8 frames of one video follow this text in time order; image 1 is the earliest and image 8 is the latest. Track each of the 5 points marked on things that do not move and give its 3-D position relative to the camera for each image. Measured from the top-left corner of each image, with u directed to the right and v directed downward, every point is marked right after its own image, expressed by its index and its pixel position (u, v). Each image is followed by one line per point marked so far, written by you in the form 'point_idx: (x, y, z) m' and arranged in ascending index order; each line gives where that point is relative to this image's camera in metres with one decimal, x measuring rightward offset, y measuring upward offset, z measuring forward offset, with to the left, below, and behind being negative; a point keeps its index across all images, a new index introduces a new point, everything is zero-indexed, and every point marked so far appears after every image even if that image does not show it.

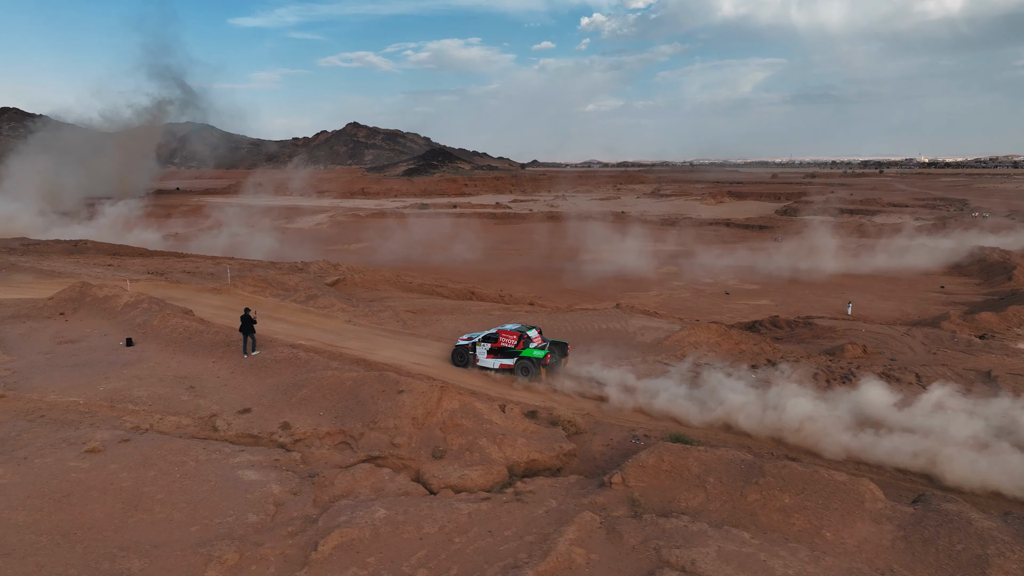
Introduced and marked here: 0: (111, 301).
0: (-10.0, -0.3, +17.4) m
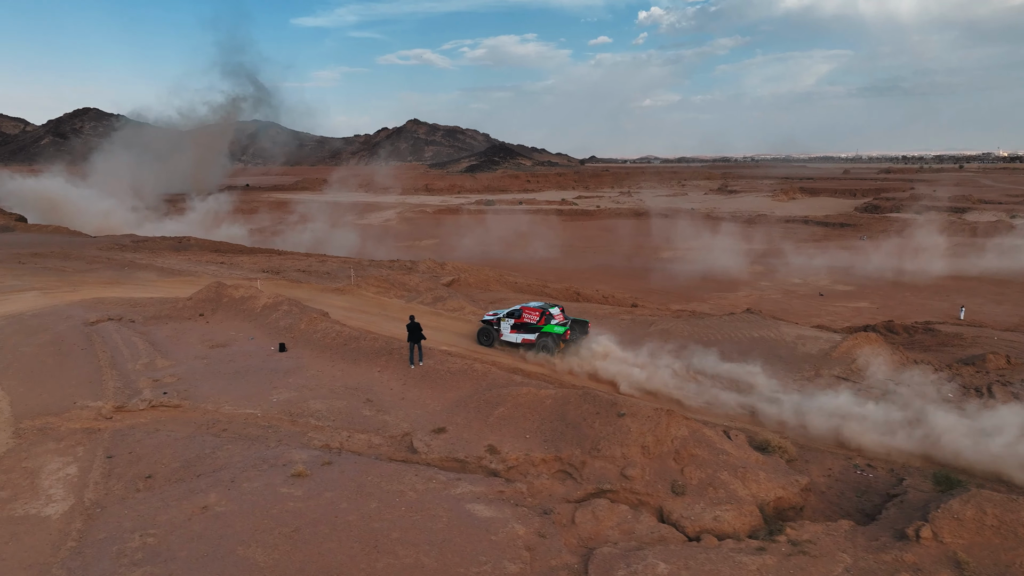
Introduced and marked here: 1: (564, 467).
0: (-6.4, -0.4, +17.0) m
1: (+0.6, -2.2, +8.8) m
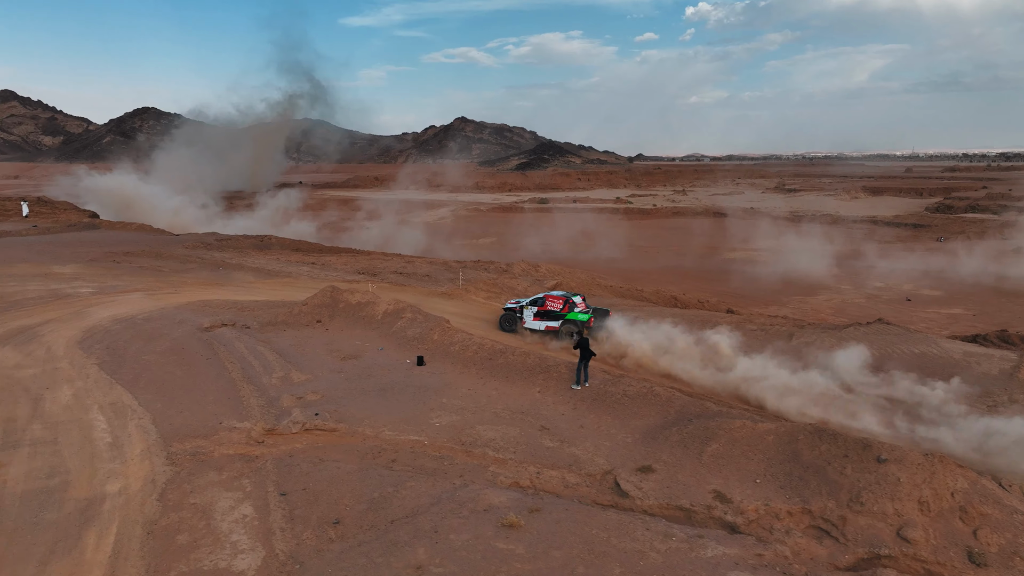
0: (-3.3, -0.5, +16.0) m
1: (+3.2, -2.4, +7.3) m
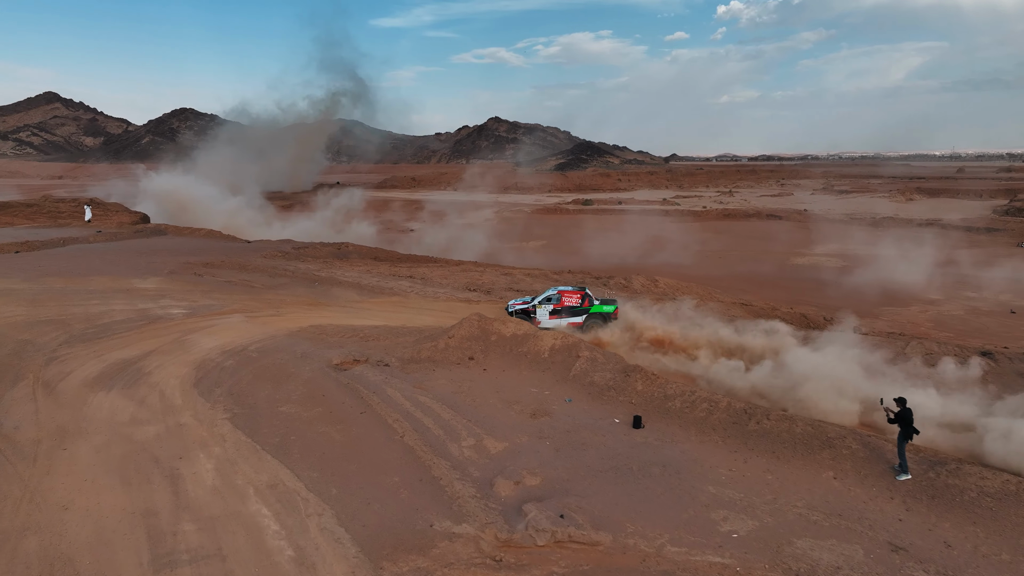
0: (+0.3, -1.0, +13.2) m
1: (+6.4, -3.1, +4.4) m
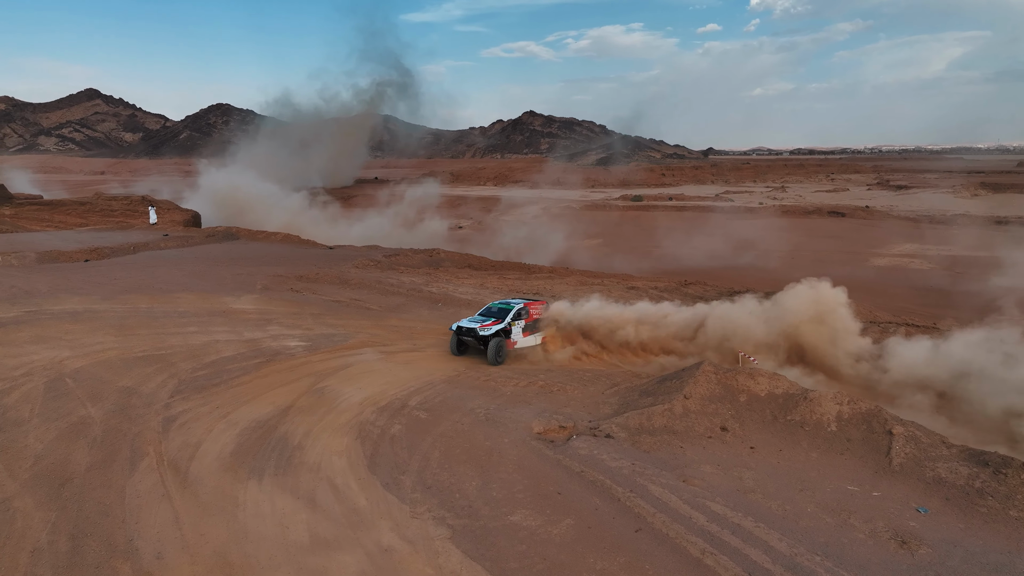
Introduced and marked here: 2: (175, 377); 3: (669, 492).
0: (+4.0, -1.7, +9.8) m
1: (+9.8, -3.8, +0.7) m
2: (-6.0, -1.6, +12.5) m
3: (+1.8, -2.4, +8.1) m
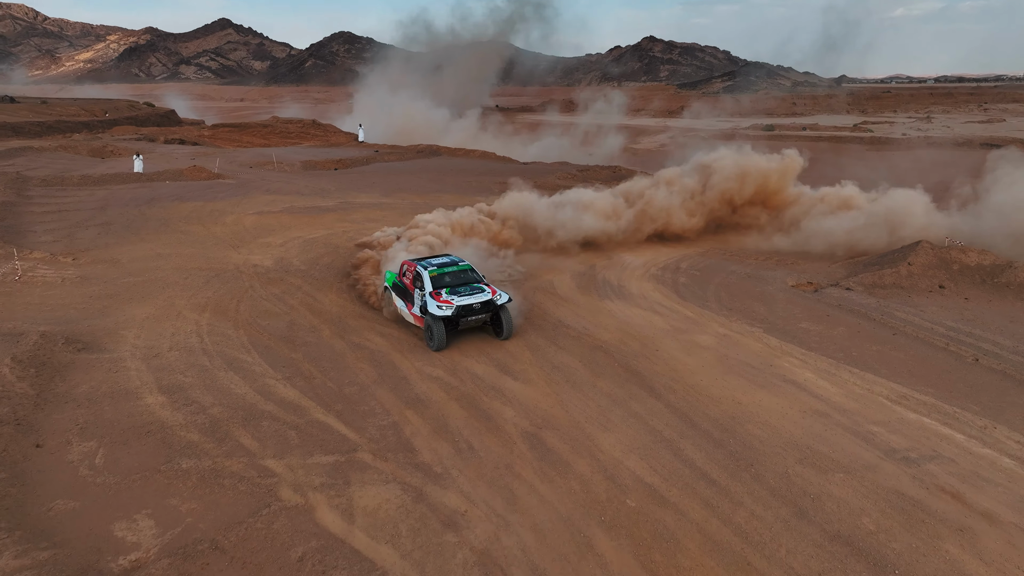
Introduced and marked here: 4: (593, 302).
0: (+9.0, +0.2, +12.8) m
1: (+13.3, -3.0, +3.2) m
2: (-0.5, +1.0, +16.9) m
3: (+6.5, -0.5, +11.6) m
4: (+1.4, -0.3, +12.5) m
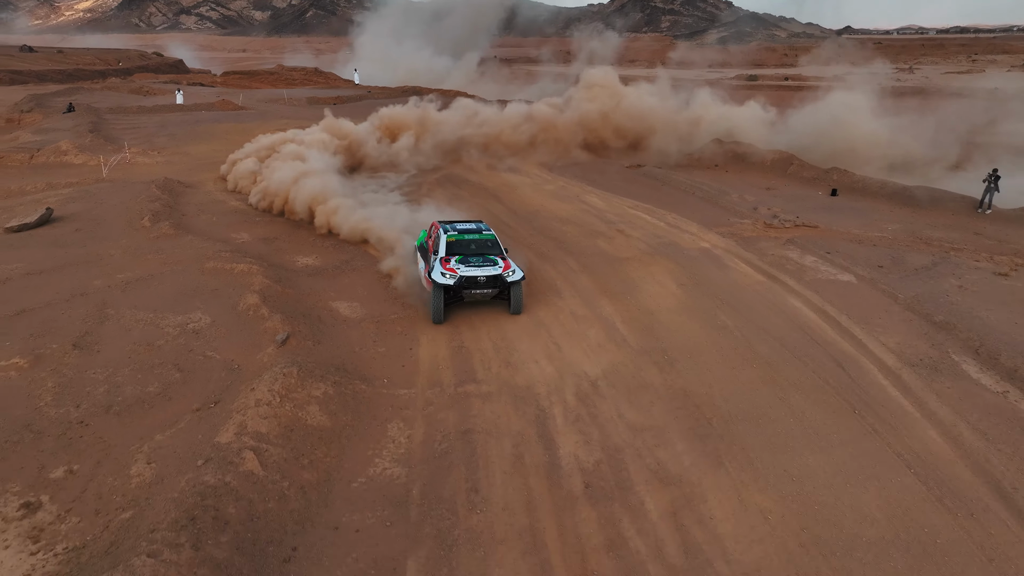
0: (+7.0, +3.7, +20.1) m
1: (+11.2, -0.1, +10.8) m
2: (-2.4, +4.8, +24.3) m
3: (+4.6, +2.9, +19.0) m
4: (-0.5, +3.2, +19.9) m
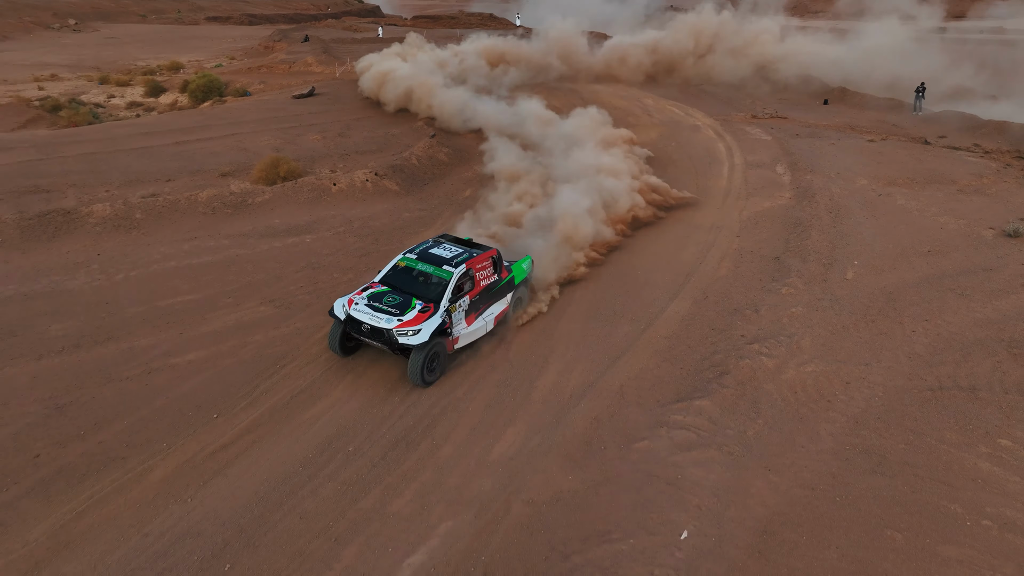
0: (+10.5, +7.8, +26.4) m
1: (+12.1, +3.1, +16.6) m
2: (+2.3, +10.0, +32.4) m
3: (+7.8, +7.2, +25.9) m
4: (+3.1, +8.0, +27.9) m
